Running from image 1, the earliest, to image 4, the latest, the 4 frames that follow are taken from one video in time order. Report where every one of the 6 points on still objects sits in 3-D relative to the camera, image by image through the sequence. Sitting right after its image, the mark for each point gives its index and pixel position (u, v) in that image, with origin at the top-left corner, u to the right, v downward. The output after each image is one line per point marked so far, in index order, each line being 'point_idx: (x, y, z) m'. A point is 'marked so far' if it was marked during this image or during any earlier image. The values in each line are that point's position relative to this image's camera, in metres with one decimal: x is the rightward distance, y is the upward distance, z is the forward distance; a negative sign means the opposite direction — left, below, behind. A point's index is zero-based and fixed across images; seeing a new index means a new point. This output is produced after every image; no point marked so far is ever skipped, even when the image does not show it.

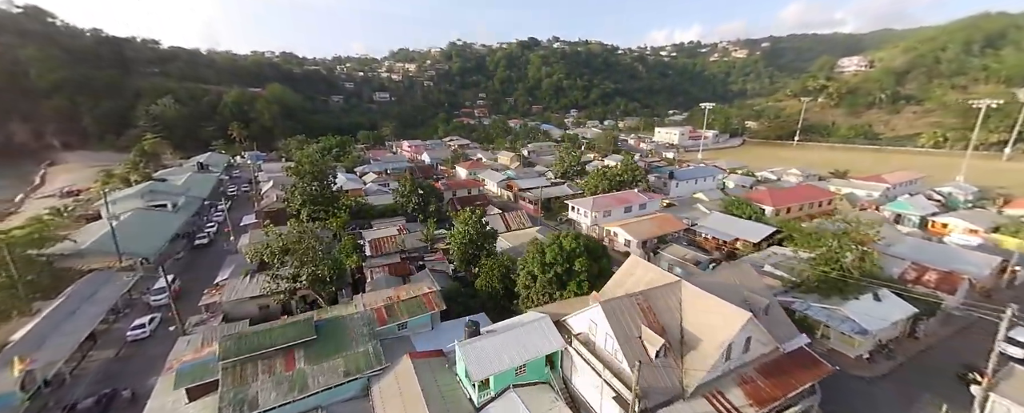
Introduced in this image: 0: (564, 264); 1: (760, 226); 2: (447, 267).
0: (+1.7, -1.8, +11.3) m
1: (+12.9, -1.1, +18.4) m
2: (-2.8, -2.7, +15.5) m
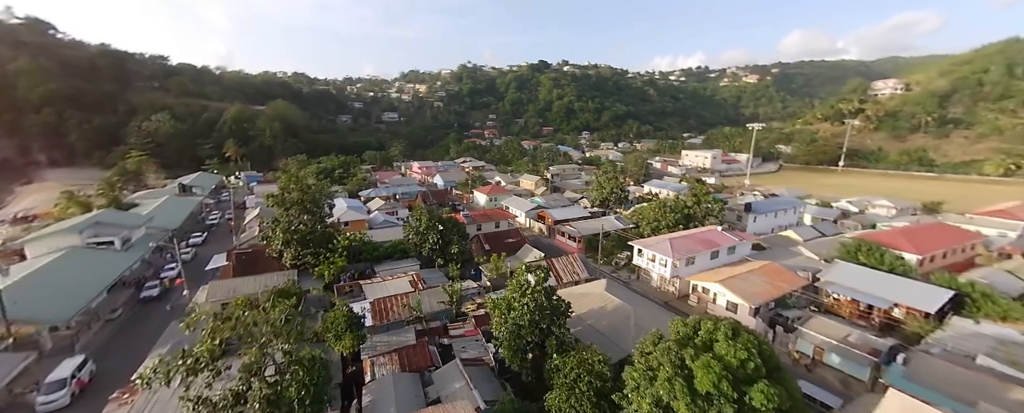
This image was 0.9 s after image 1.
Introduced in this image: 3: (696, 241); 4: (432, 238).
0: (+3.7, -3.2, +6.0) m
1: (+15.1, -3.0, +13.0) m
2: (-0.7, -4.2, +10.2) m
3: (+8.3, -1.6, +16.1) m
4: (-3.8, -1.5, +16.6) m
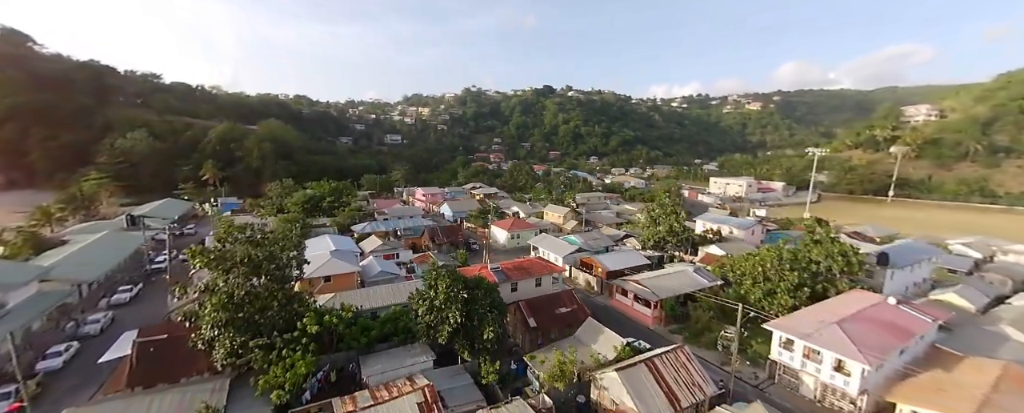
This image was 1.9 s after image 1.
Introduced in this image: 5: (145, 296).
0: (+5.7, -4.3, 0.0) m
1: (+17.1, -4.7, +7.0) m
2: (+1.3, -5.6, +4.1) m
3: (+10.3, -3.4, +10.1) m
4: (-1.8, -3.3, +10.6) m
5: (-17.5, -4.1, +17.1) m
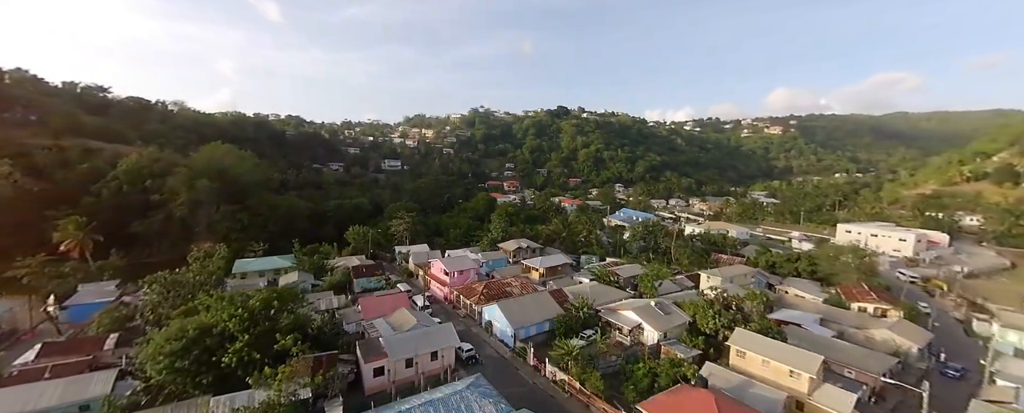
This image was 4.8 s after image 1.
0: (+11.8, -7.5, -16.7) m
1: (+23.0, -8.3, -9.7) m
2: (+7.3, -9.0, -12.7) m
3: (+16.3, -7.3, -6.5) m
4: (+4.1, -7.1, -6.1) m
5: (-11.6, -8.4, +0.2) m
